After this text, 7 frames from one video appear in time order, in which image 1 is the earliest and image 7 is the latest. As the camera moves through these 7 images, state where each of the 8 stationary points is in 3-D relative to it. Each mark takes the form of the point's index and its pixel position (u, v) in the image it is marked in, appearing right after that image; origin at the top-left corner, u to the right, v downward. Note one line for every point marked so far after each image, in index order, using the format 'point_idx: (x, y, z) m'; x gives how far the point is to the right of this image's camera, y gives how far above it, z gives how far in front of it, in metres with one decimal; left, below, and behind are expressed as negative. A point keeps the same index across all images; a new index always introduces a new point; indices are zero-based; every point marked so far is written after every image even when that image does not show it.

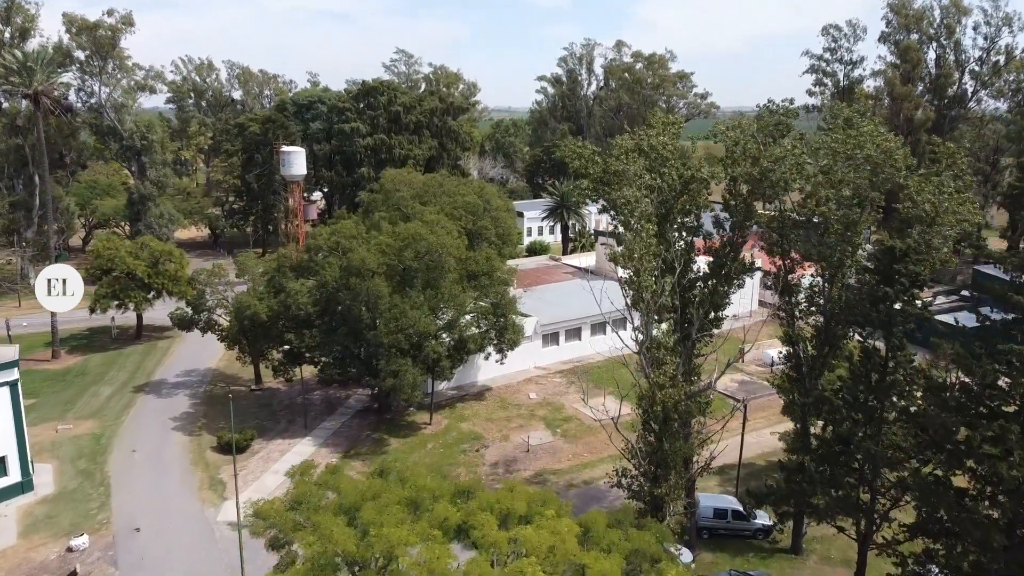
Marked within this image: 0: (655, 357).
0: (+2.7, -1.3, +13.6) m
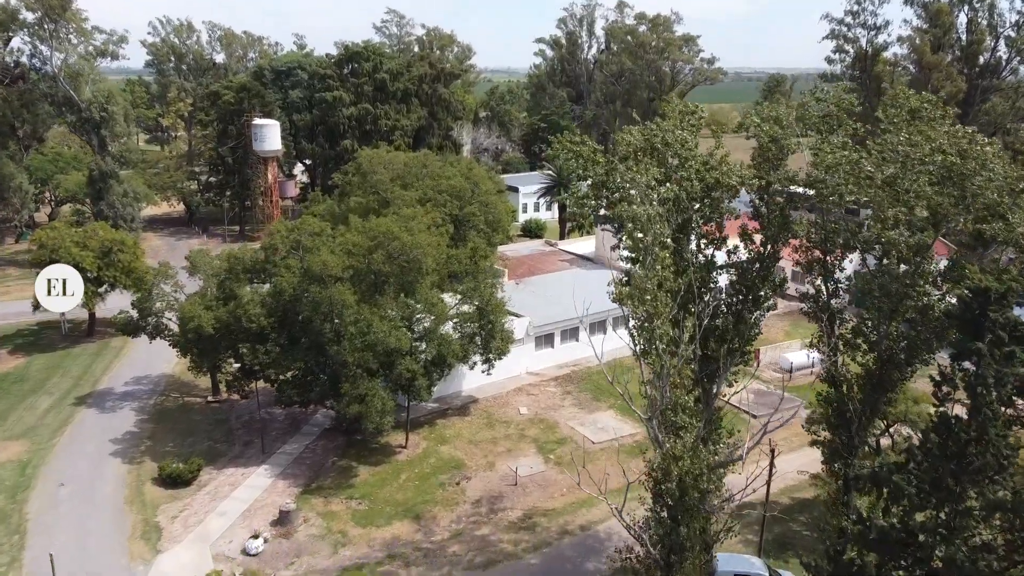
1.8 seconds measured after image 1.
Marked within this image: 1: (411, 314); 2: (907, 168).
0: (+2.3, -1.9, +10.7) m
1: (-2.7, -0.7, +19.4) m
2: (+6.1, +1.8, +11.1) m
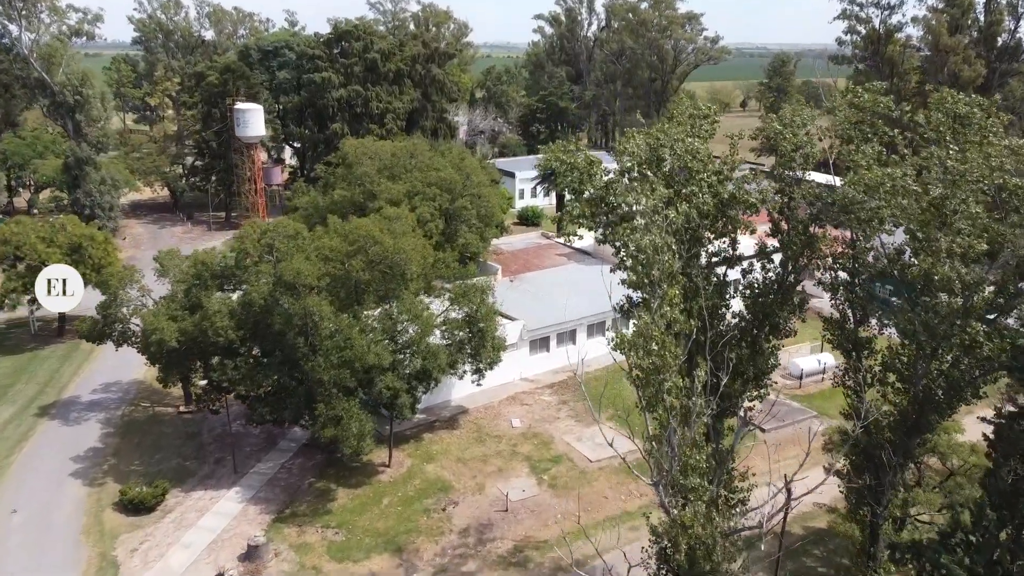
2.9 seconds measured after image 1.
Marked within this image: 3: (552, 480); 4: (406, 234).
0: (+2.1, -2.5, +9.2) m
1: (-2.9, -0.9, +17.8) m
2: (+5.9, +1.3, +9.6) m
3: (+1.0, -4.9, +18.6) m
4: (-2.7, +1.5, +19.3) m
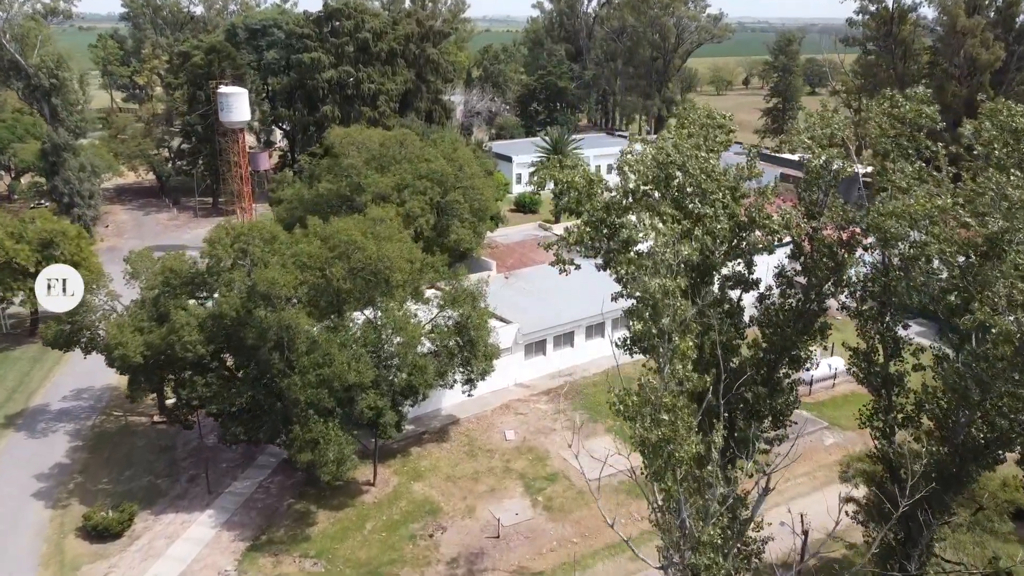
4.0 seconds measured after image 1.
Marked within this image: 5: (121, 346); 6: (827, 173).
0: (+2.0, -3.0, +8.0) m
1: (-3.1, -1.2, +16.6) m
2: (+5.7, +0.8, +8.2) m
3: (+0.9, -5.1, +17.4) m
4: (-2.9, +1.3, +17.9) m
5: (-8.8, -1.3, +16.2) m
6: (+4.5, +1.6, +10.4) m
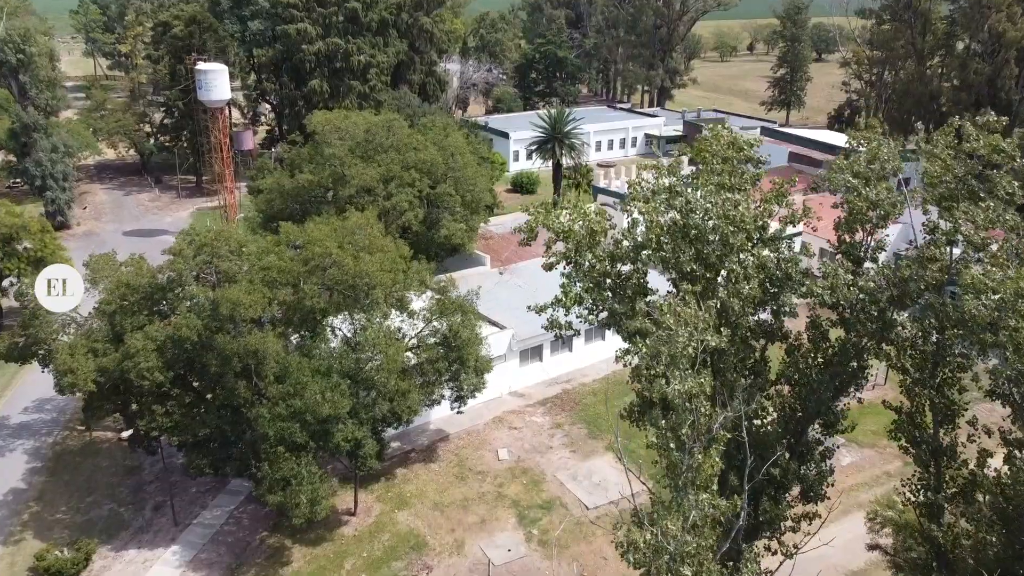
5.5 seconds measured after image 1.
0: (+1.8, -3.8, +6.6) m
1: (-3.2, -1.5, +15.0) m
2: (+5.6, 0.0, +6.6) m
3: (+0.7, -5.5, +16.1) m
4: (-3.1, +1.0, +16.3) m
5: (-8.9, -1.7, +14.7) m
6: (+4.4, +0.9, +8.7) m
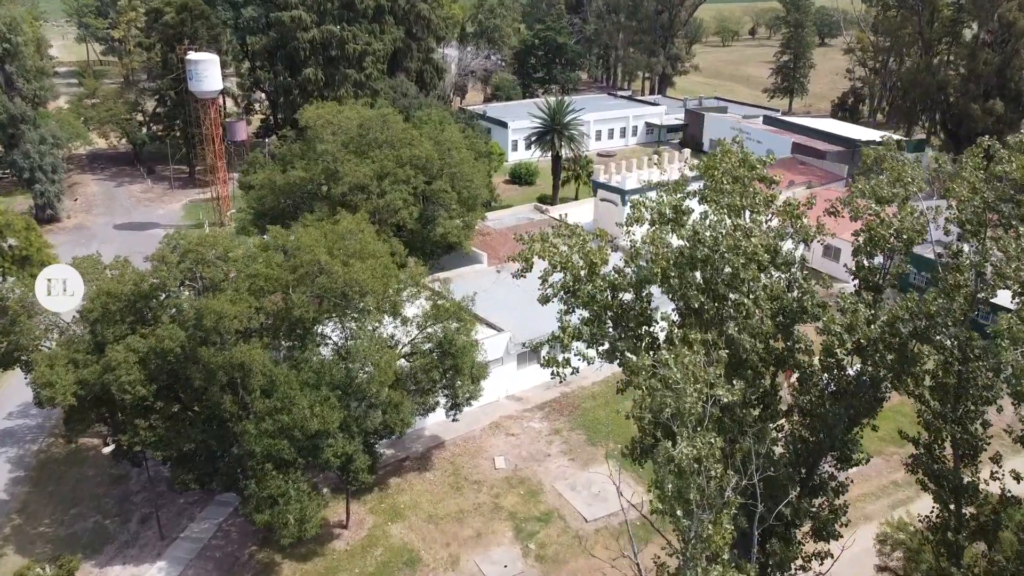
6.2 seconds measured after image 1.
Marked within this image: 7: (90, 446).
0: (+1.7, -4.1, +6.1) m
1: (-3.3, -1.7, +14.5) m
2: (+5.5, -0.3, +6.1) m
3: (+0.6, -5.6, +15.6) m
4: (-3.1, +0.8, +15.7) m
5: (-9.0, -1.9, +14.1) m
6: (+4.3, +0.6, +8.1) m
7: (-10.8, -4.0, +18.5) m
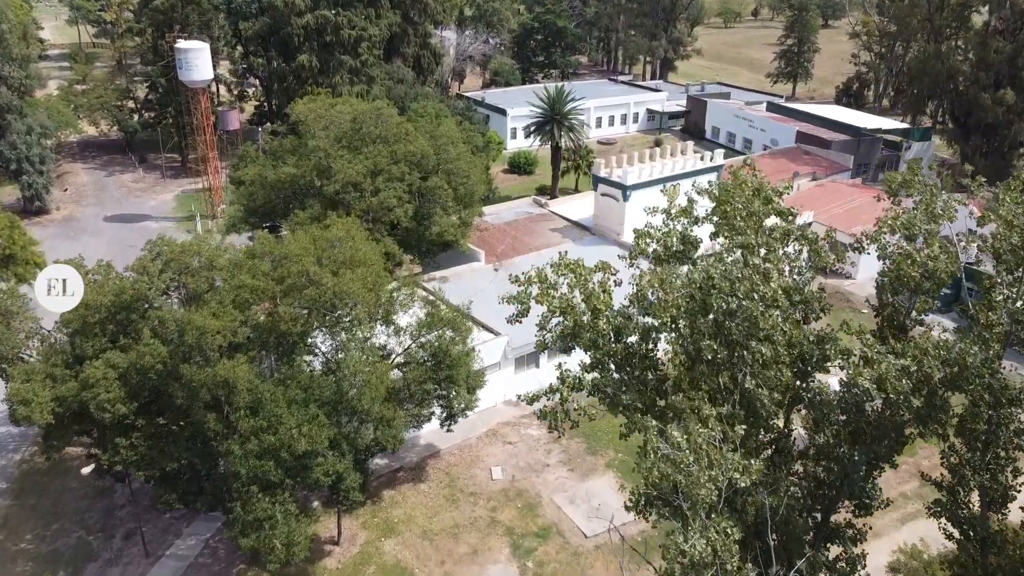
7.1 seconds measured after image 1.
0: (+1.7, -4.6, +5.5) m
1: (-3.4, -1.9, +13.9) m
2: (+5.5, -0.8, +5.4) m
3: (+0.5, -5.8, +15.1) m
4: (-3.2, +0.6, +15.0) m
5: (-9.1, -2.1, +13.5) m
6: (+4.2, +0.2, +7.5) m
7: (-10.9, -4.2, +18.0) m
